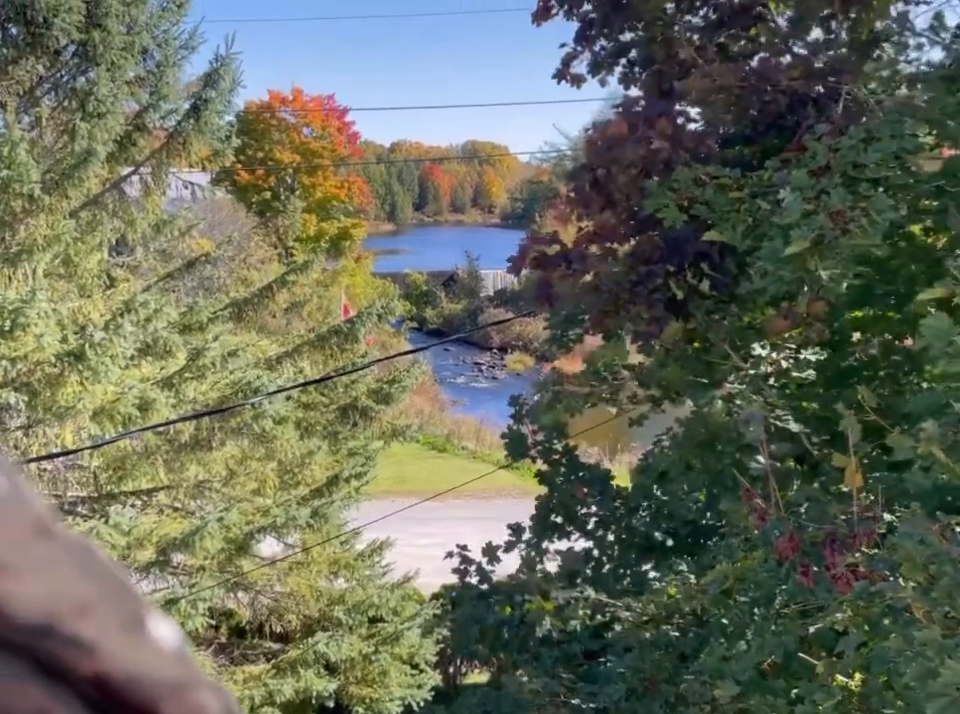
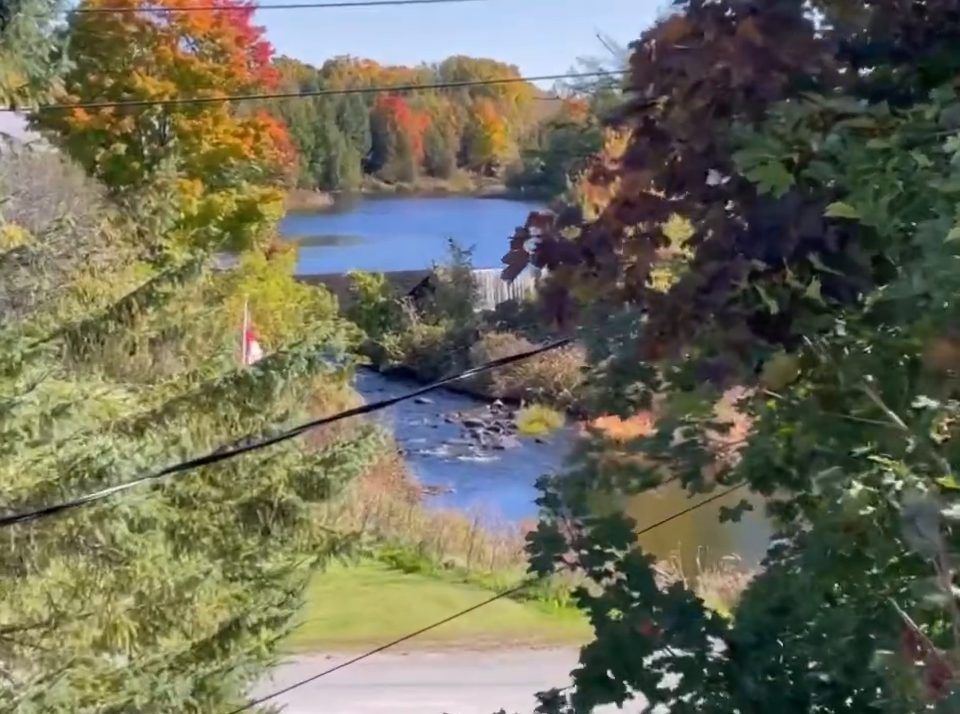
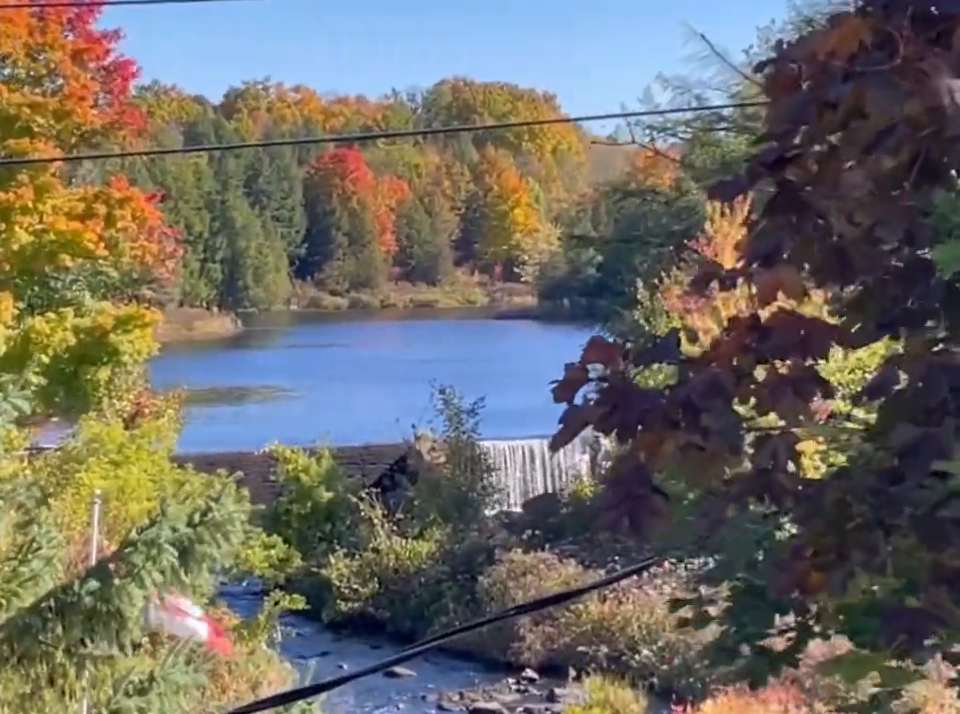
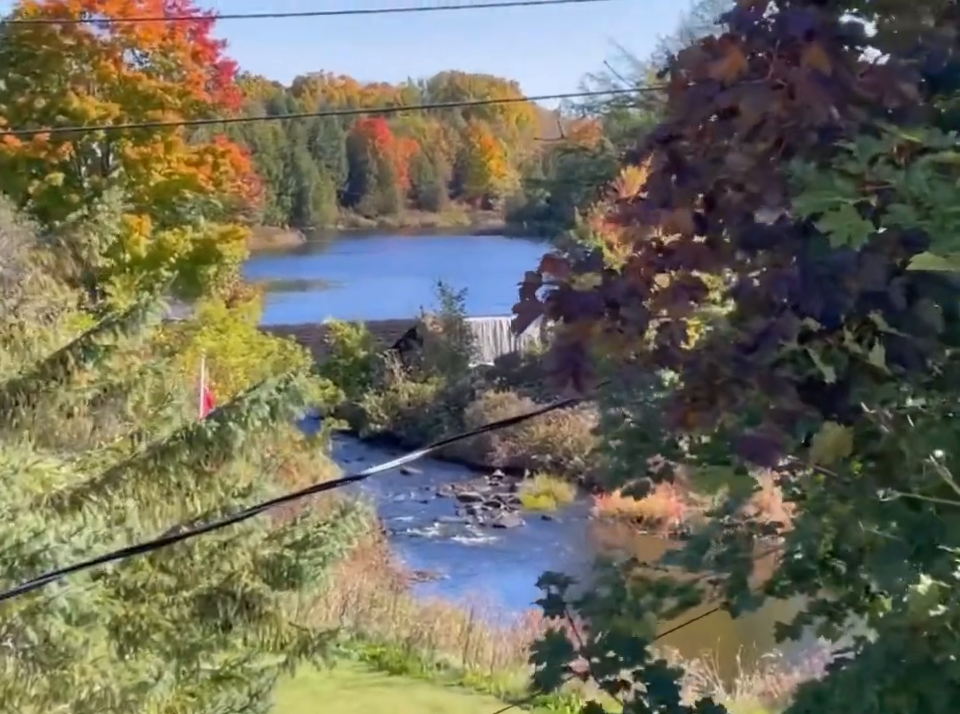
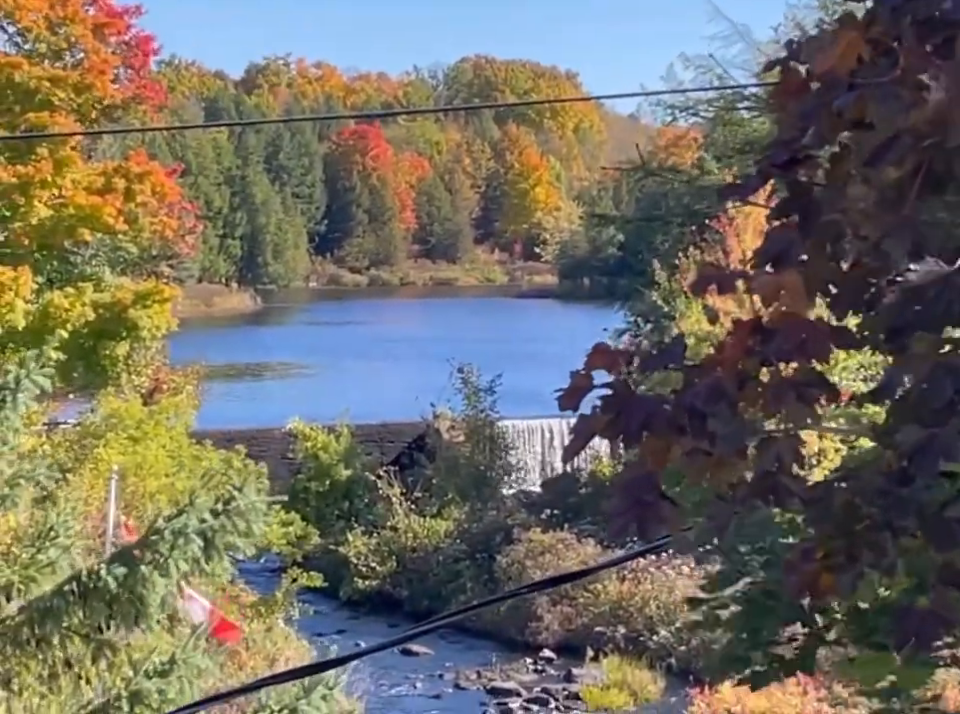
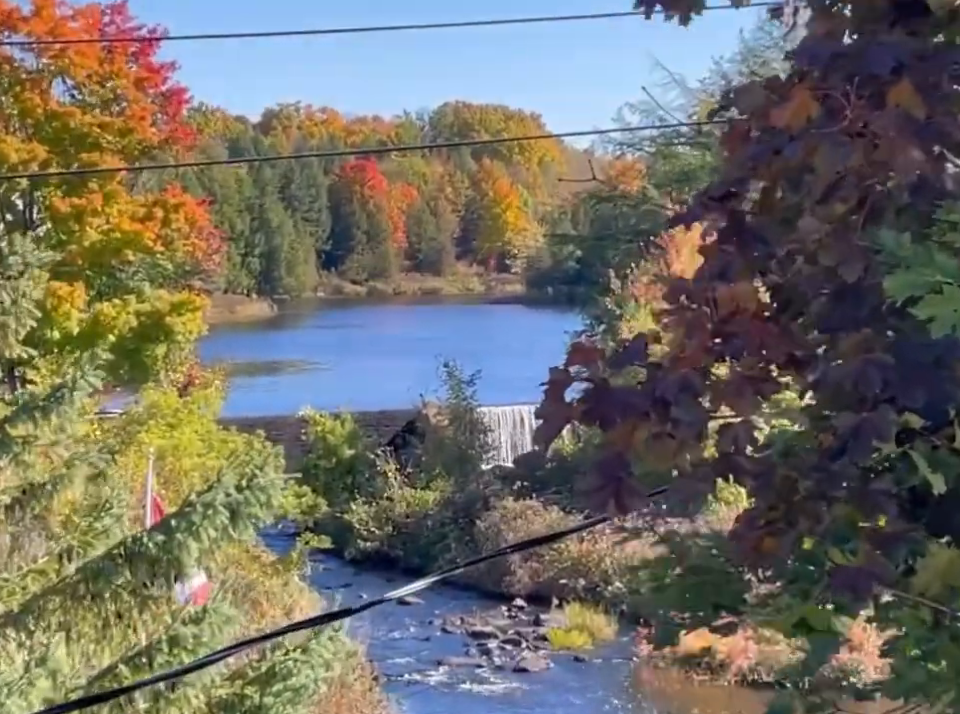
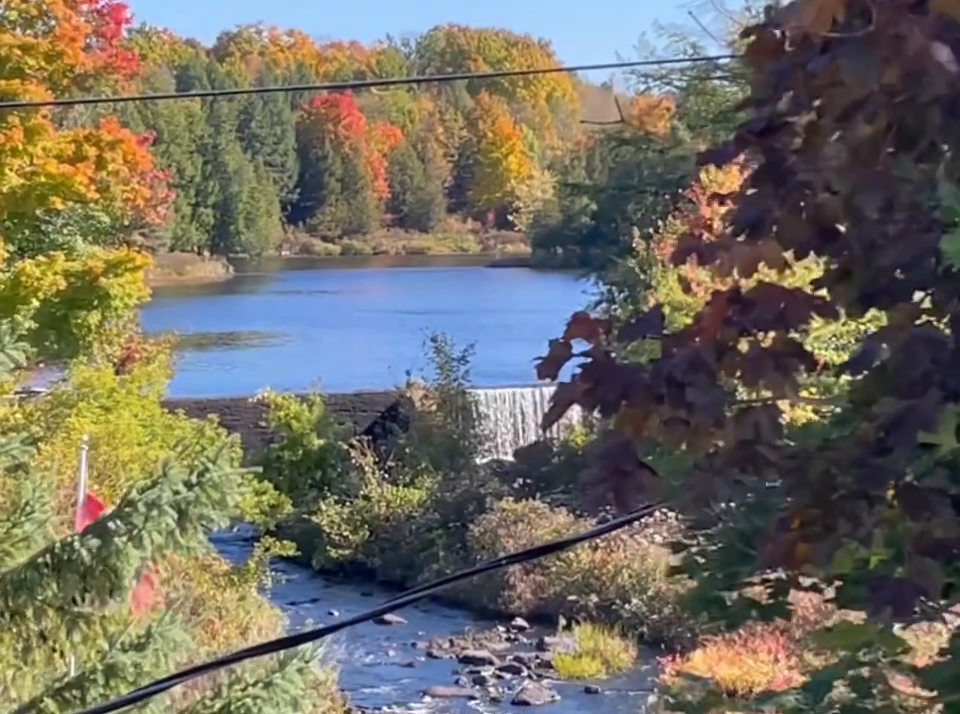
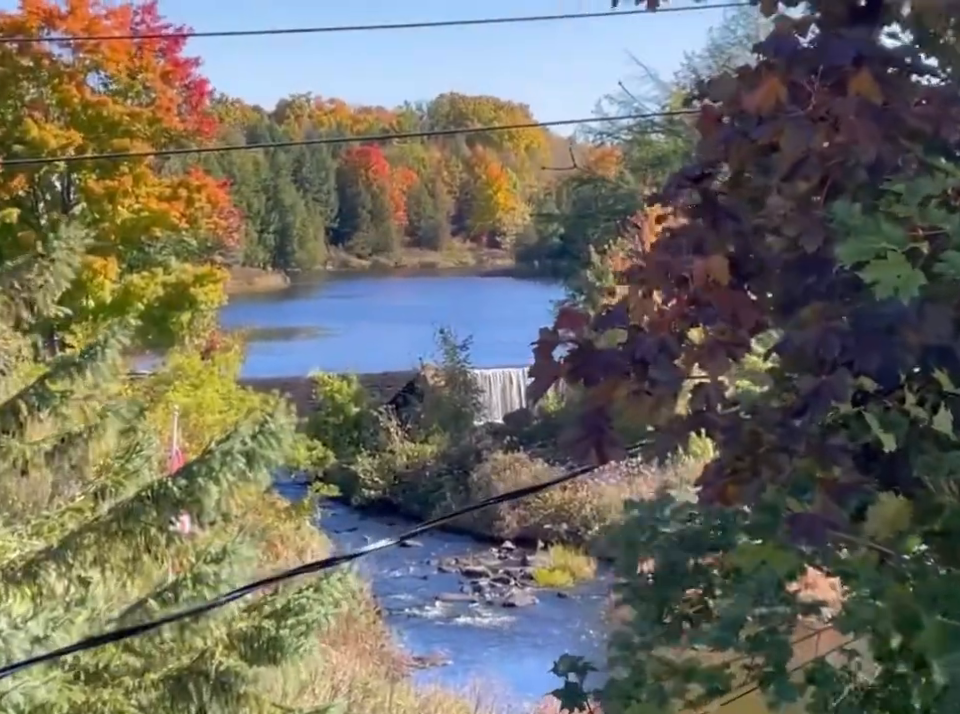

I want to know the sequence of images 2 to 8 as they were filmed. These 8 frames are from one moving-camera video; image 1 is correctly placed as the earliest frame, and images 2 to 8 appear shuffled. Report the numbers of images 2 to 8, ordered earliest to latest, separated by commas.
2, 4, 8, 6, 3, 5, 7
